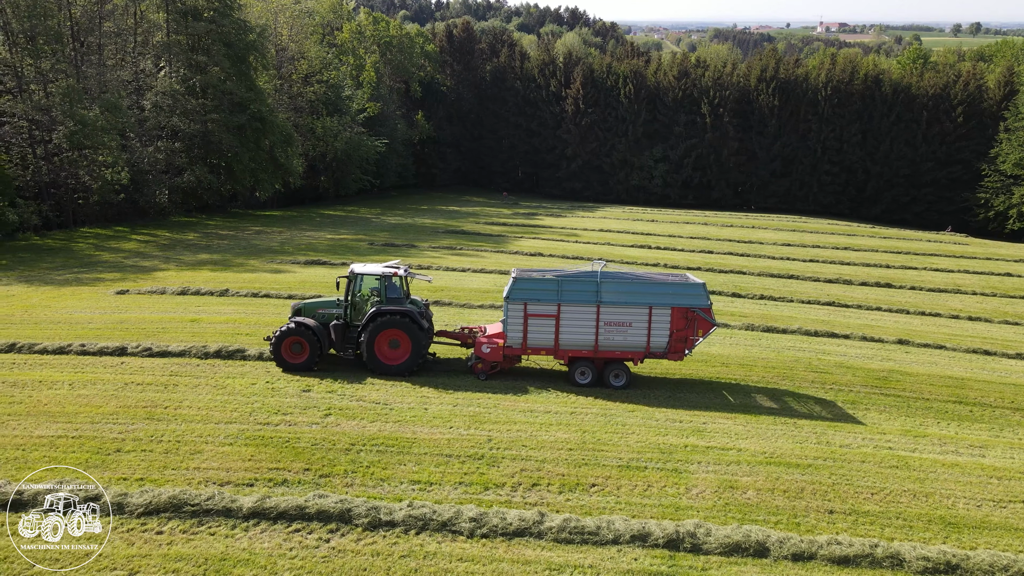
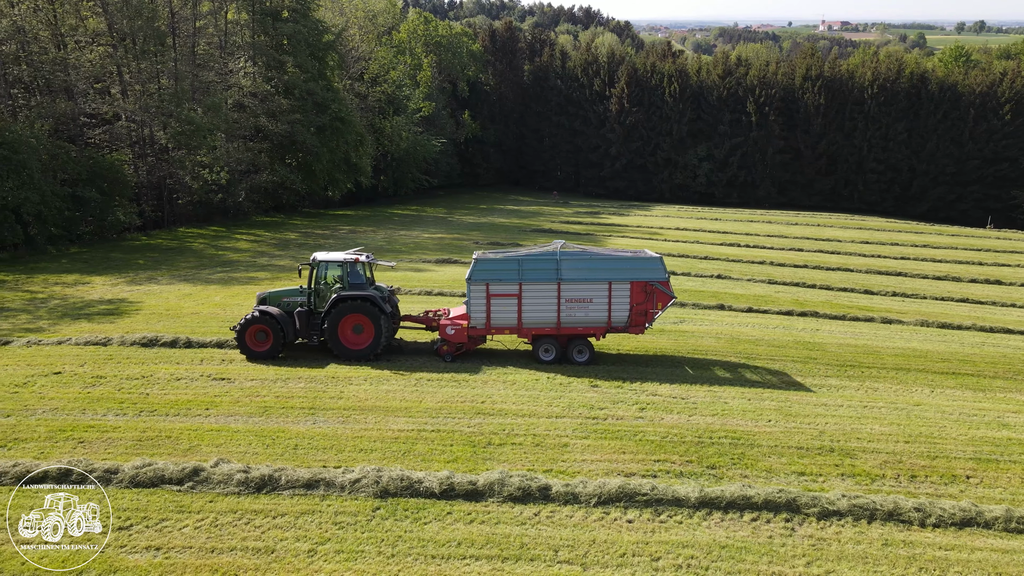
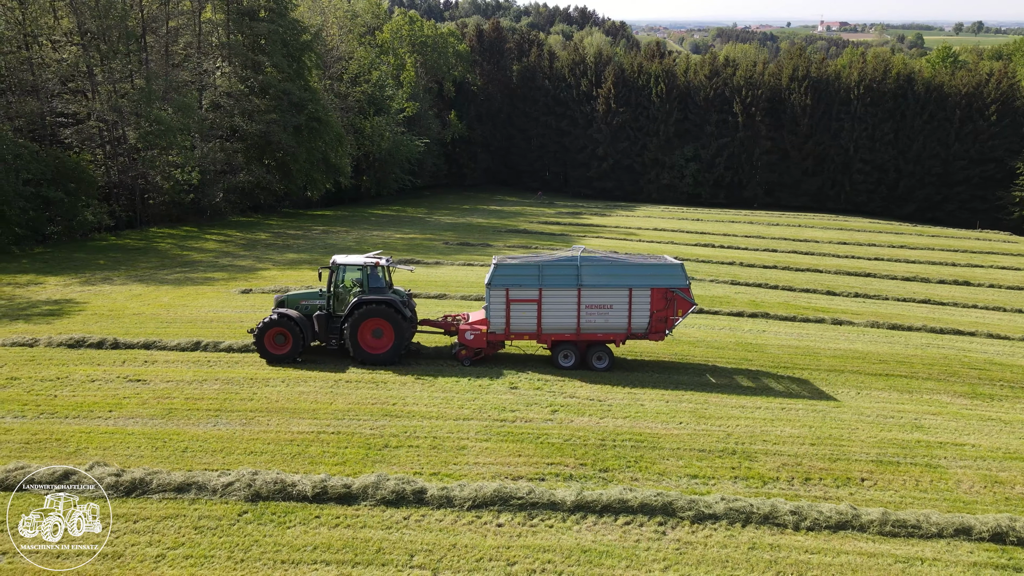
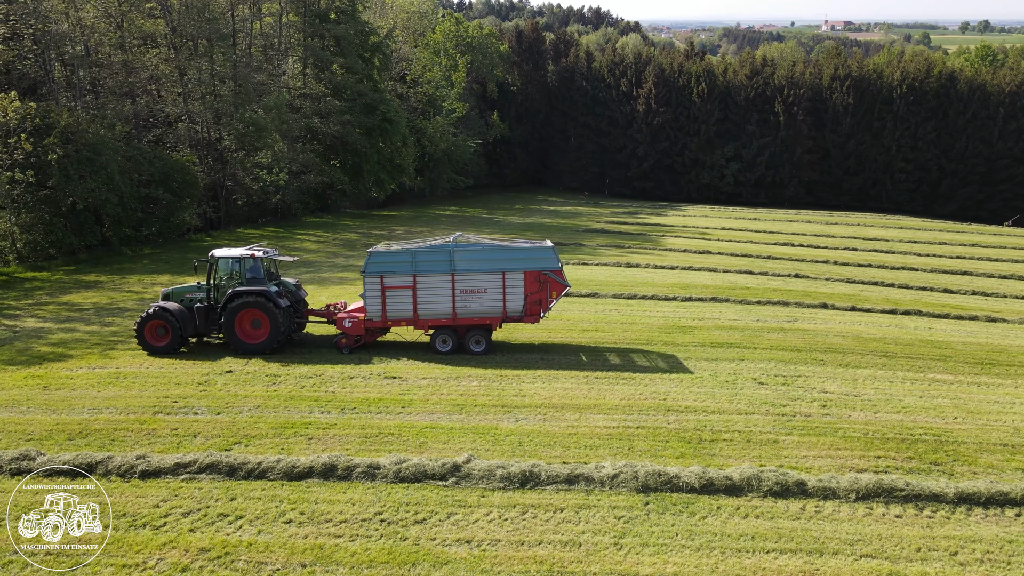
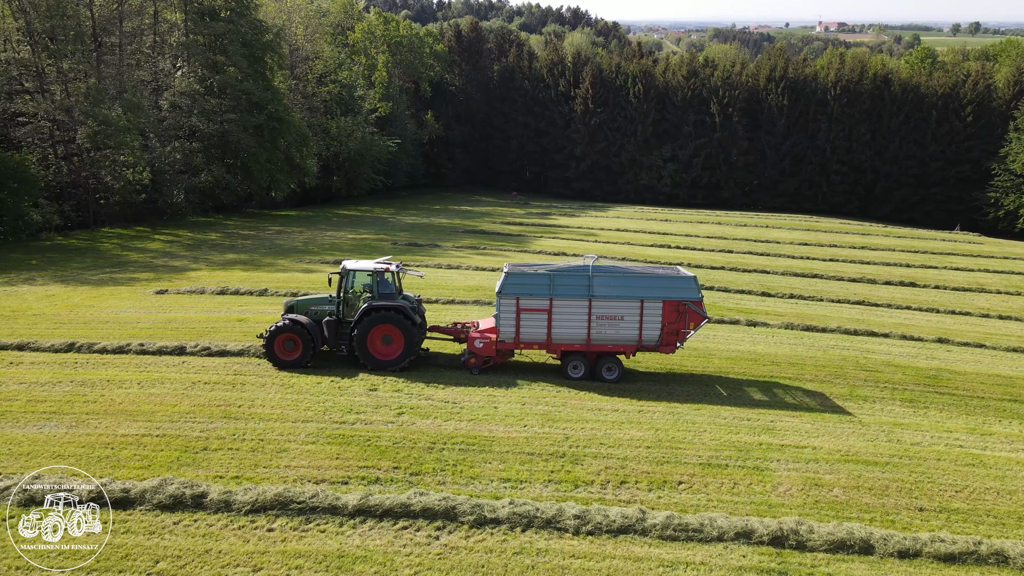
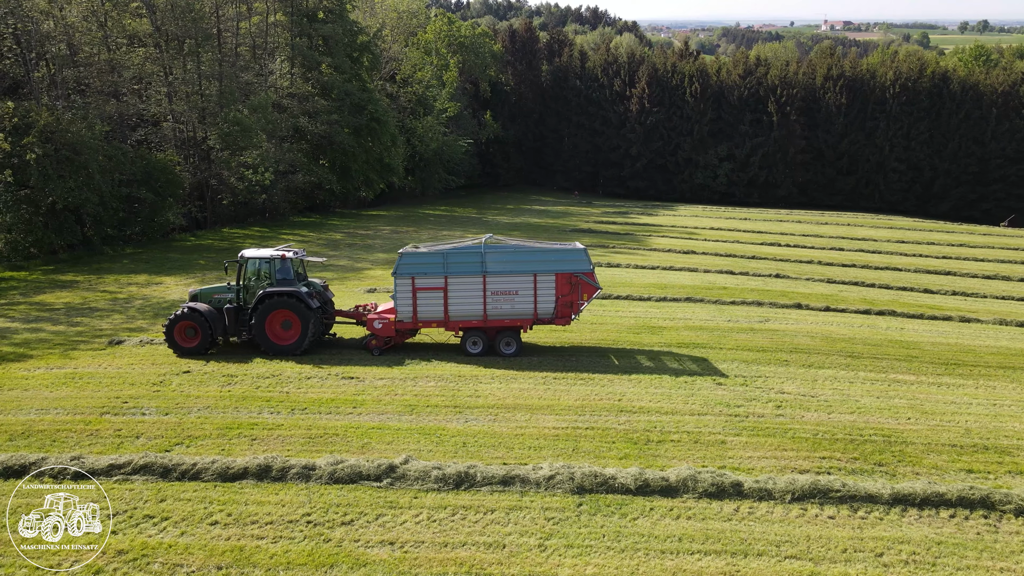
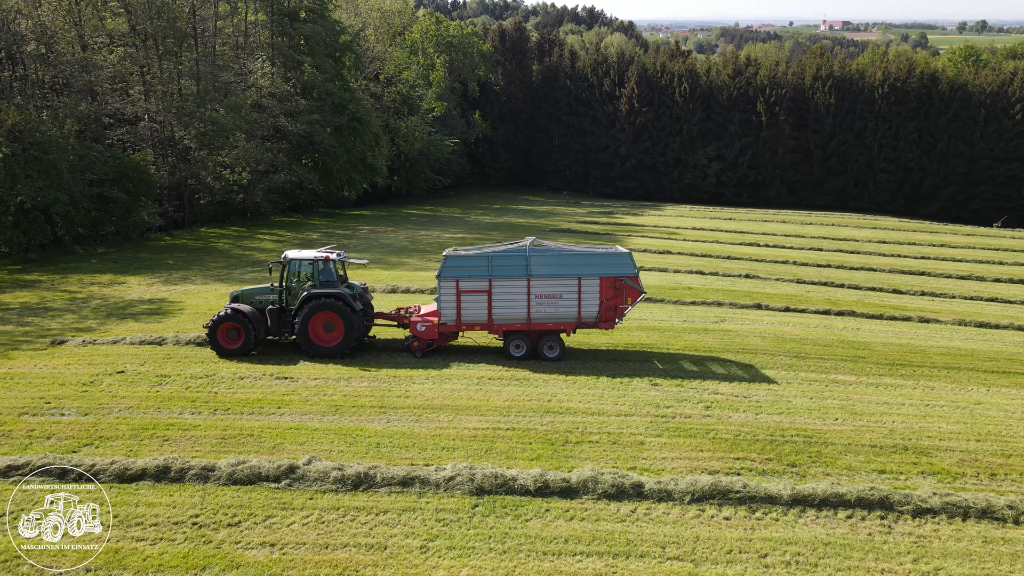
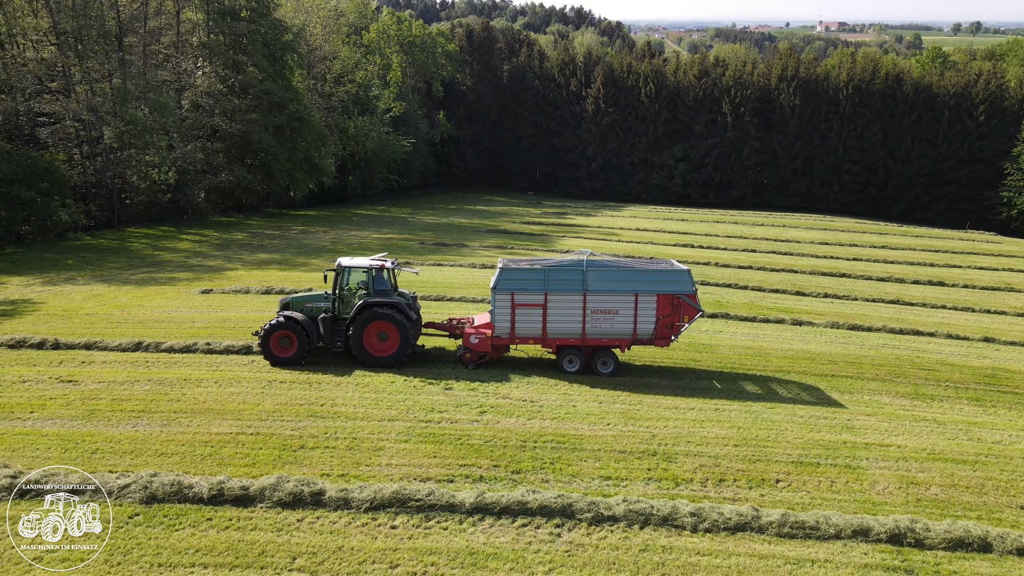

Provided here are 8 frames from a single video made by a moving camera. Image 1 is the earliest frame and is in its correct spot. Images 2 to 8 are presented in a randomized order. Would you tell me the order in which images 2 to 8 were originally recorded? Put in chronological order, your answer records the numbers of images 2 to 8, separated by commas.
5, 8, 3, 2, 7, 6, 4
